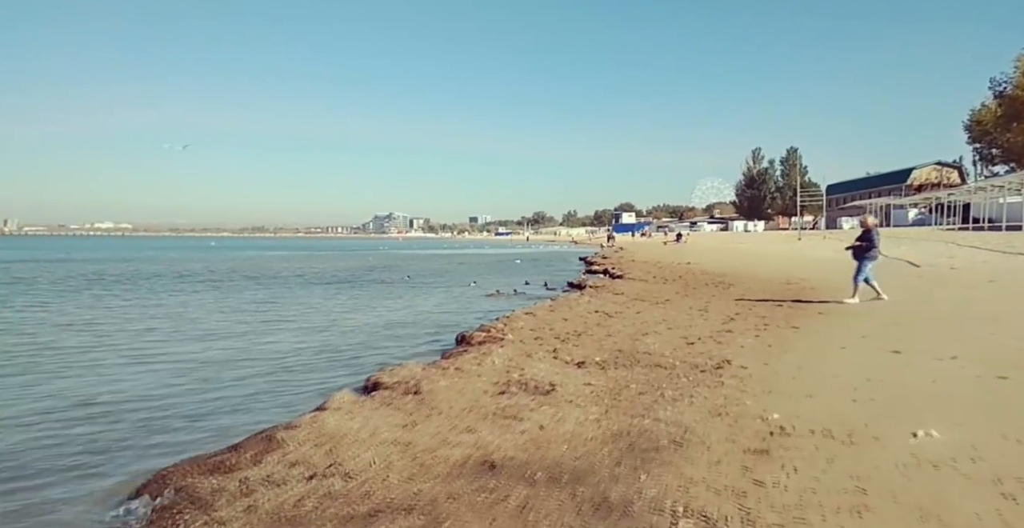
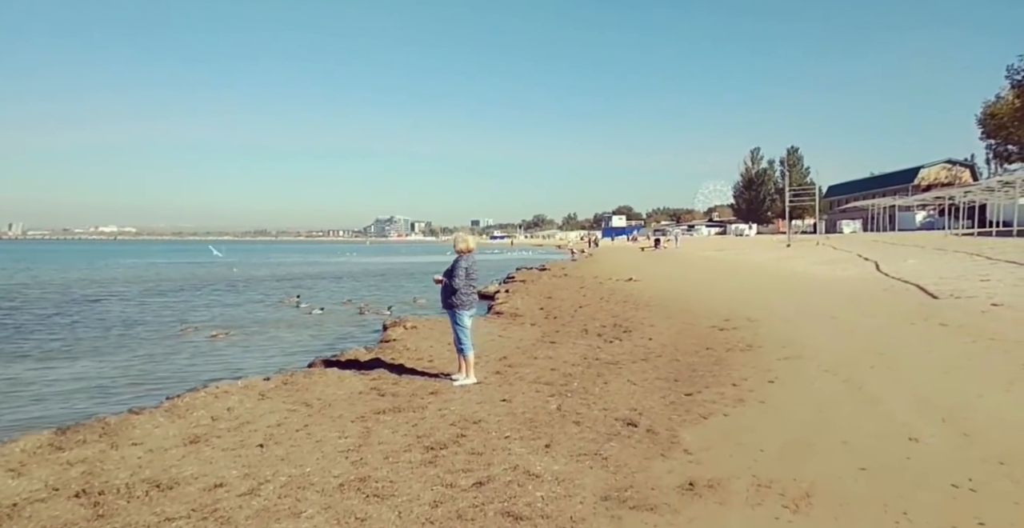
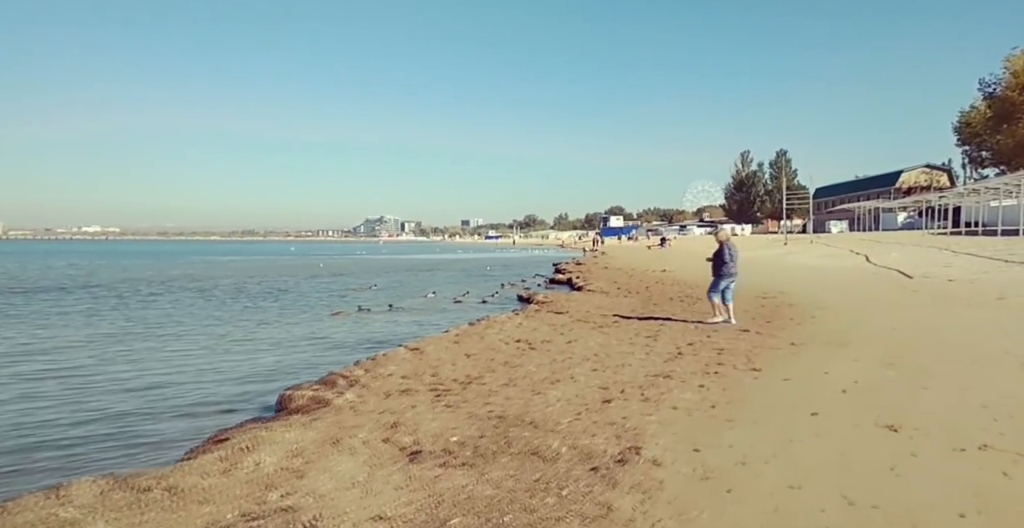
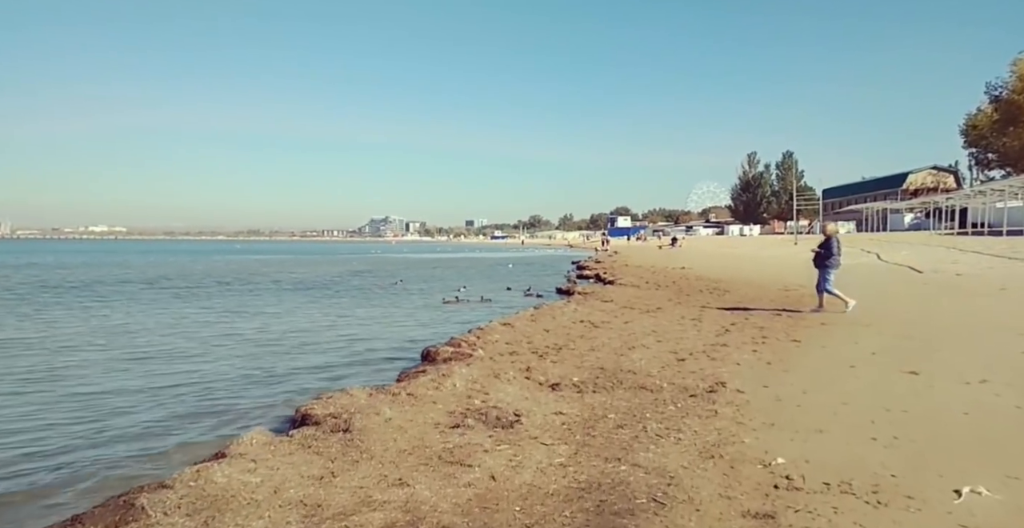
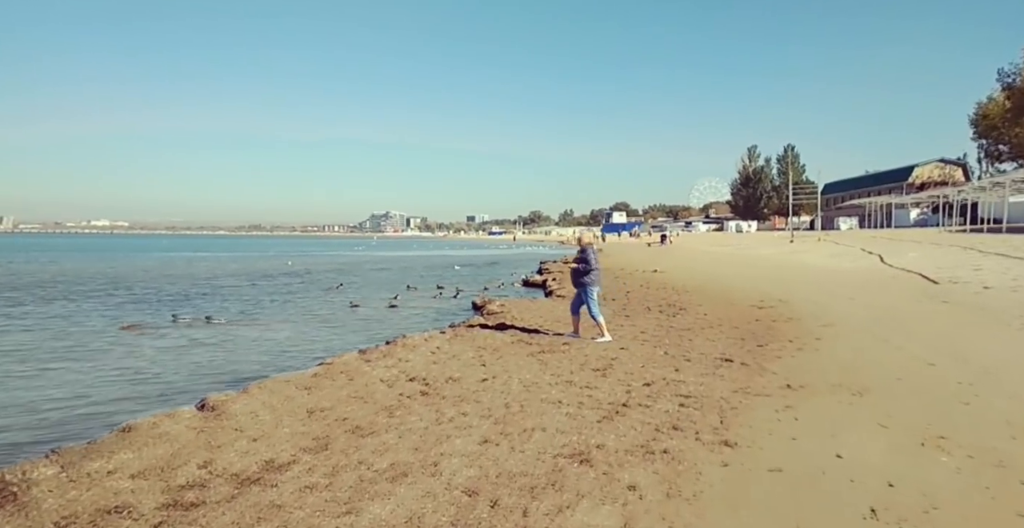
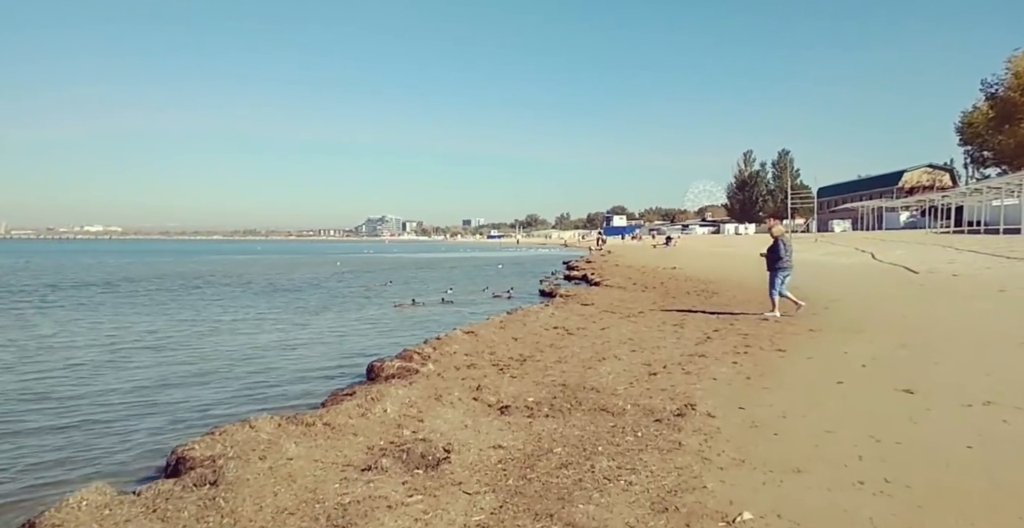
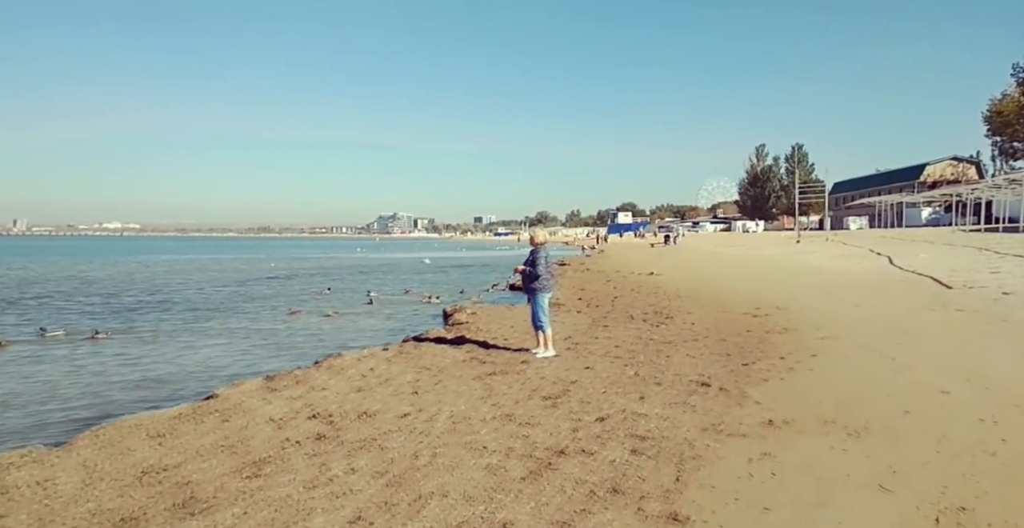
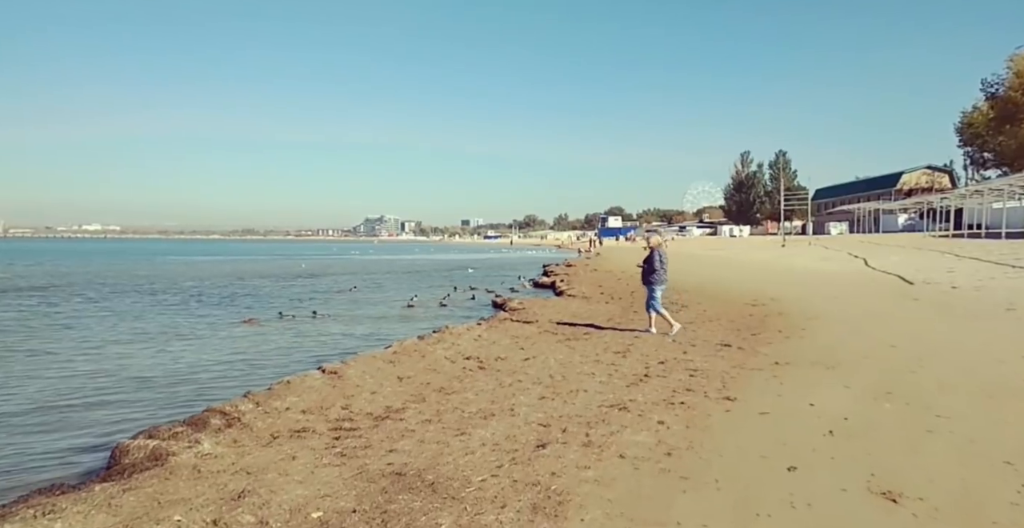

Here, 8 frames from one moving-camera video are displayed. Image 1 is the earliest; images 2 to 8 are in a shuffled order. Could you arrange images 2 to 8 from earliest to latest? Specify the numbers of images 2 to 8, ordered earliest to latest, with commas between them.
4, 6, 3, 8, 5, 7, 2
